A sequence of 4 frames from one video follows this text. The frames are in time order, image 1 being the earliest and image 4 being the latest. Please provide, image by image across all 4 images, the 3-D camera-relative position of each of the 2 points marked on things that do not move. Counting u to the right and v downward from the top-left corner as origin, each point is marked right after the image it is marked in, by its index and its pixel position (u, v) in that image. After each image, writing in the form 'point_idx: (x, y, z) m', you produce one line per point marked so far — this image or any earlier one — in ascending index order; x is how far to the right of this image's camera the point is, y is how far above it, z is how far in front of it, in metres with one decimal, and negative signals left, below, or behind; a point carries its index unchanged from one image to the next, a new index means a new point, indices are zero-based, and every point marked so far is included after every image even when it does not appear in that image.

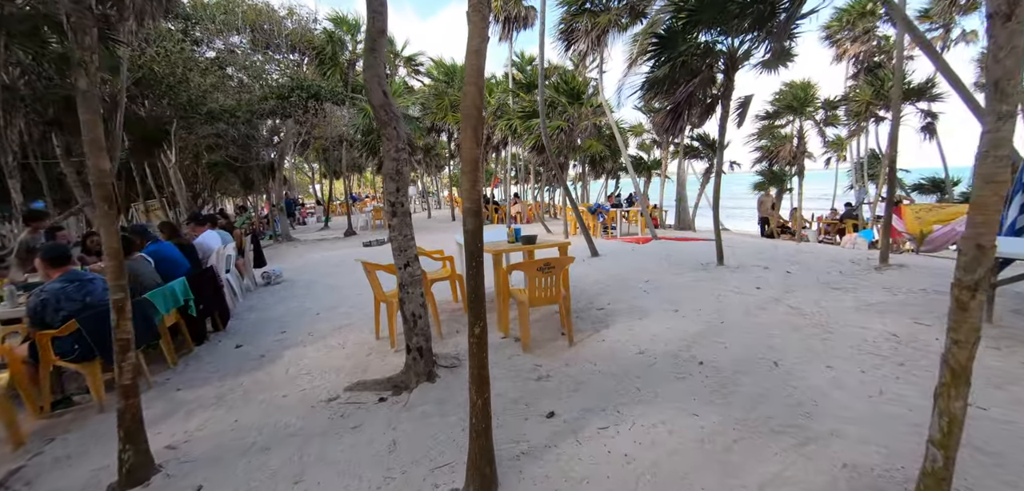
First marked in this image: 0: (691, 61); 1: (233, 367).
0: (+2.6, +2.7, +6.4) m
1: (-2.8, -1.2, +4.4) m
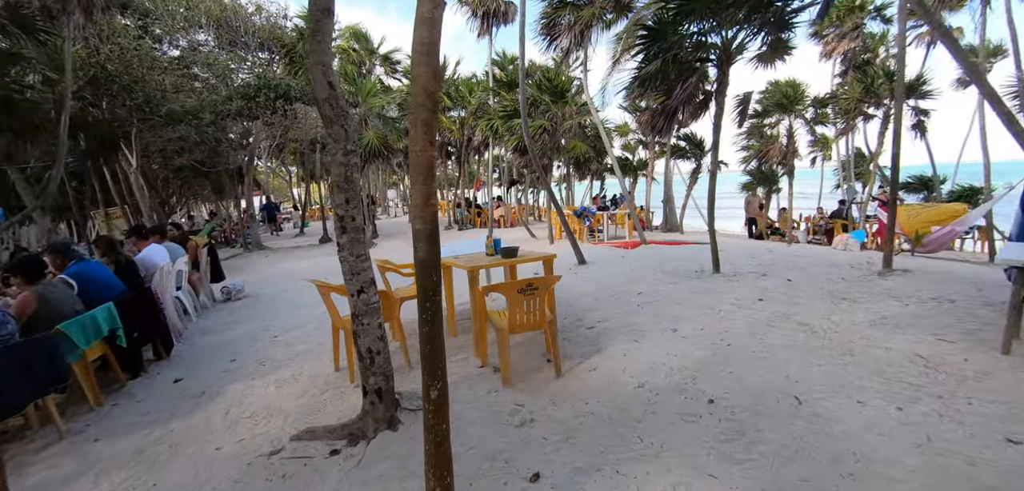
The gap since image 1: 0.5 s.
0: (+2.3, +2.6, +6.0) m
1: (-3.0, -1.4, +3.8) m
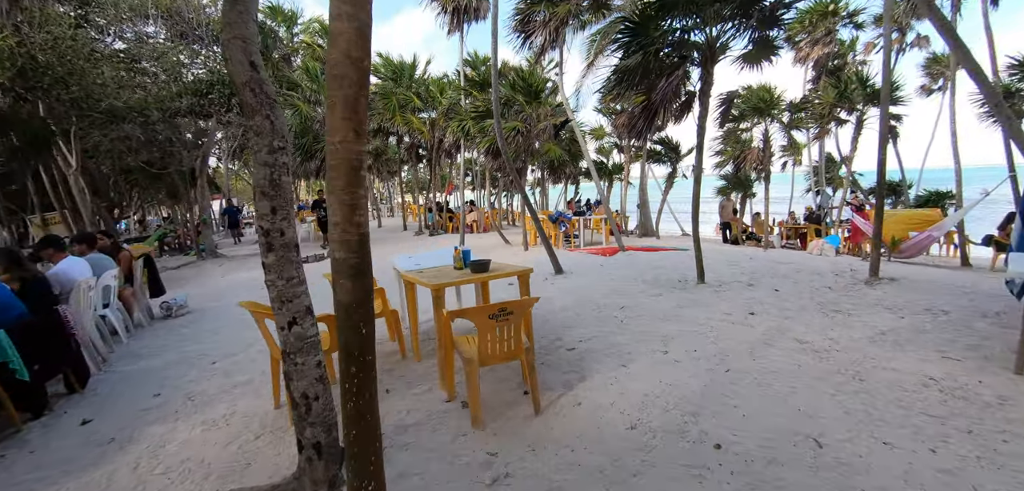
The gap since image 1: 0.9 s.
0: (+2.0, +2.5, +5.6) m
1: (-3.2, -1.5, +3.1) m
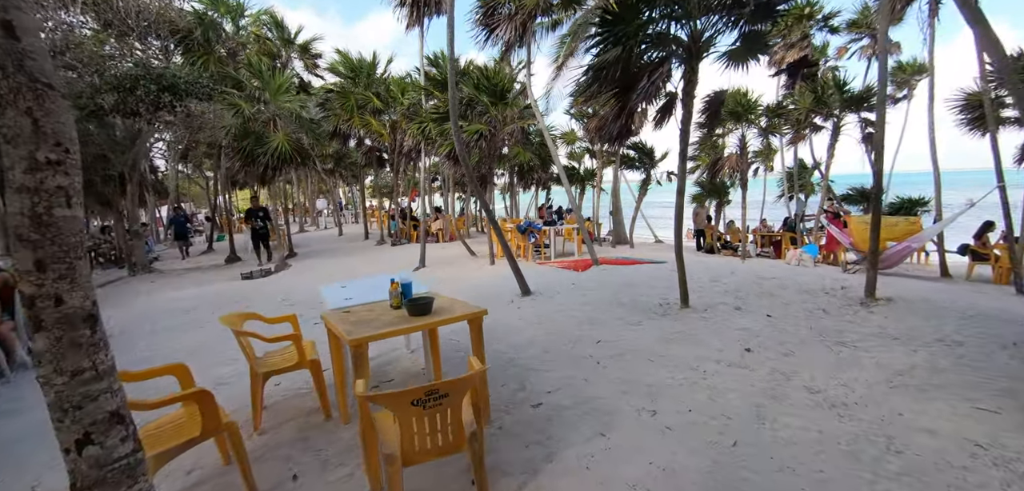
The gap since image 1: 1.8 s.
0: (+1.5, +2.2, +5.0) m
1: (-3.5, -1.8, +2.1) m
